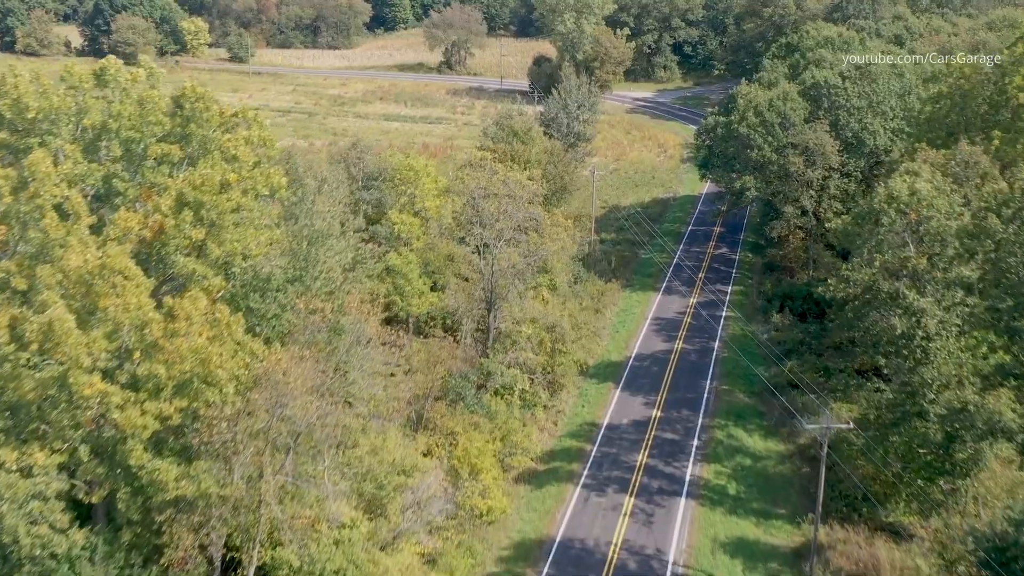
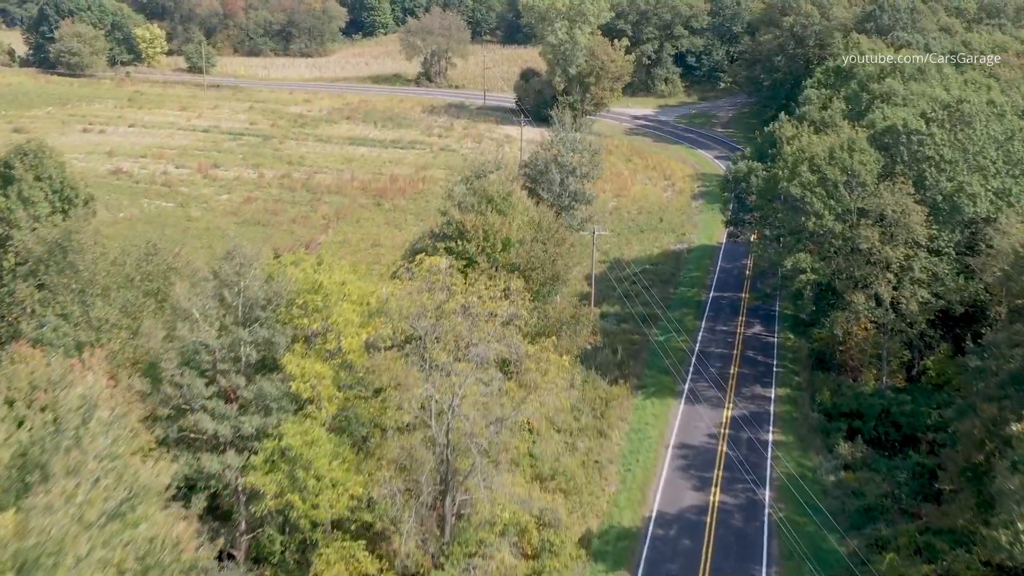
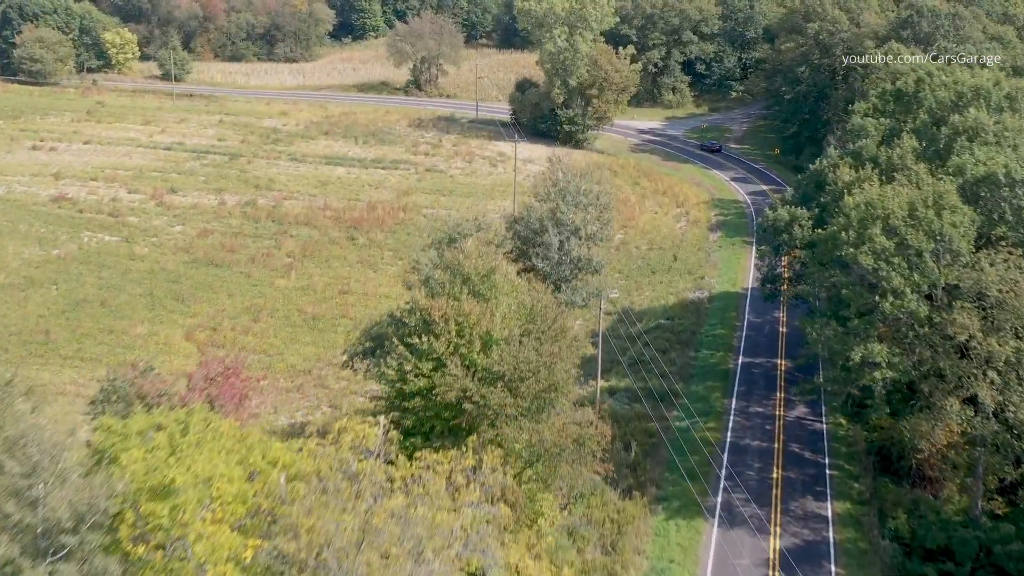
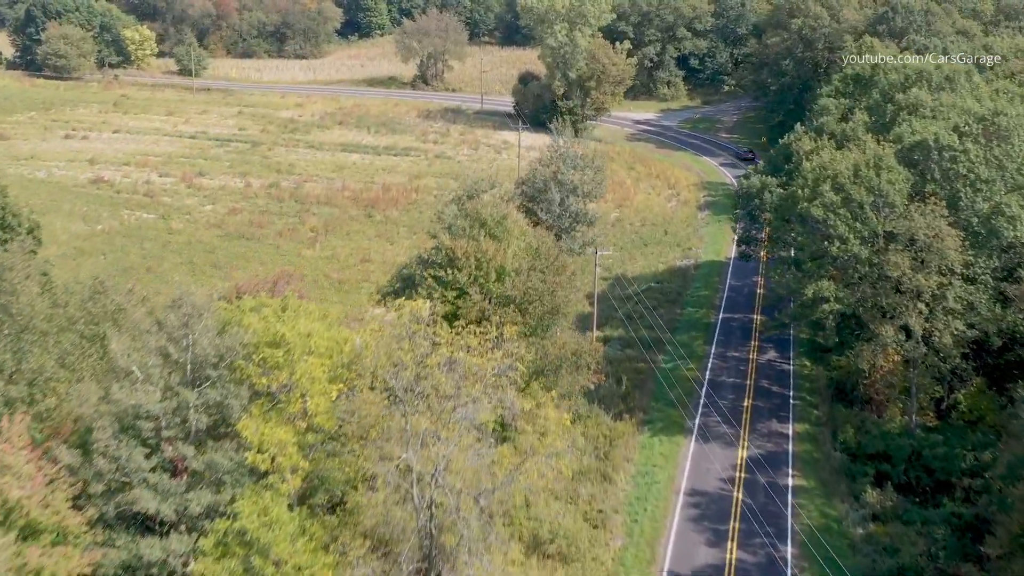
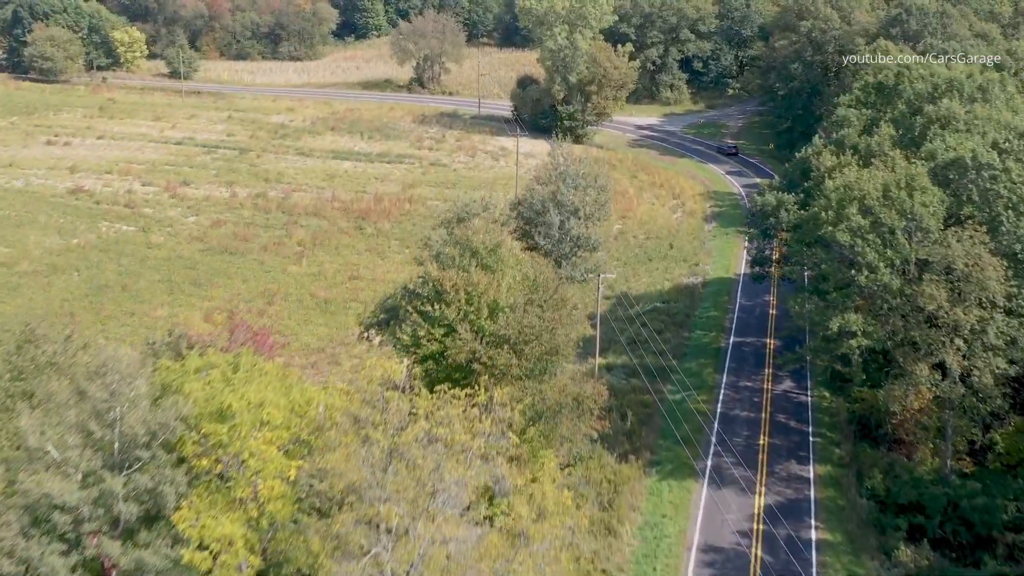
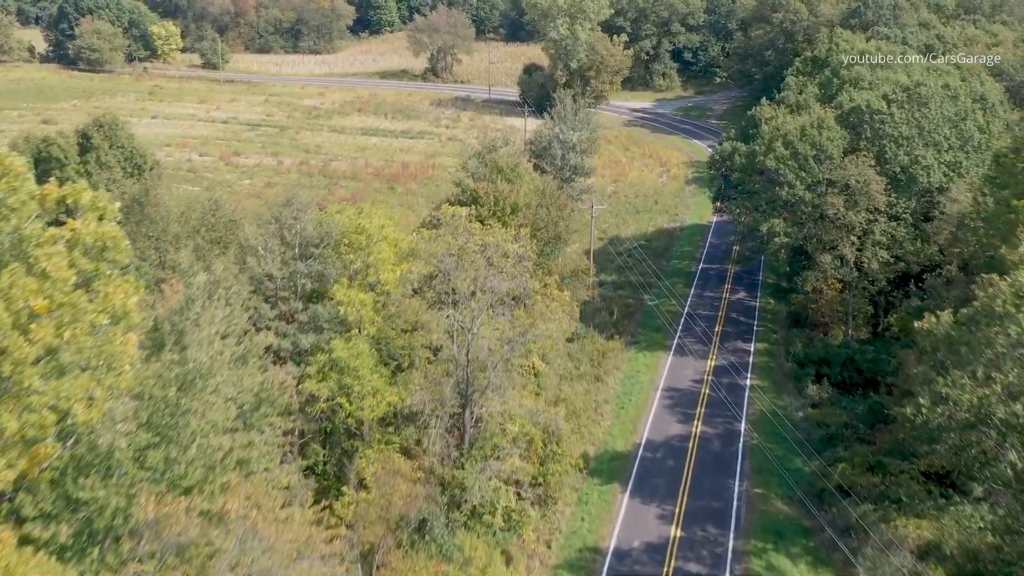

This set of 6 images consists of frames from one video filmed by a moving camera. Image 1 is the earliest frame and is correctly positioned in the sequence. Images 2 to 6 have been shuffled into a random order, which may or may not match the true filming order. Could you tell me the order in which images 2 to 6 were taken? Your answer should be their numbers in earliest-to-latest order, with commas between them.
6, 2, 4, 5, 3
